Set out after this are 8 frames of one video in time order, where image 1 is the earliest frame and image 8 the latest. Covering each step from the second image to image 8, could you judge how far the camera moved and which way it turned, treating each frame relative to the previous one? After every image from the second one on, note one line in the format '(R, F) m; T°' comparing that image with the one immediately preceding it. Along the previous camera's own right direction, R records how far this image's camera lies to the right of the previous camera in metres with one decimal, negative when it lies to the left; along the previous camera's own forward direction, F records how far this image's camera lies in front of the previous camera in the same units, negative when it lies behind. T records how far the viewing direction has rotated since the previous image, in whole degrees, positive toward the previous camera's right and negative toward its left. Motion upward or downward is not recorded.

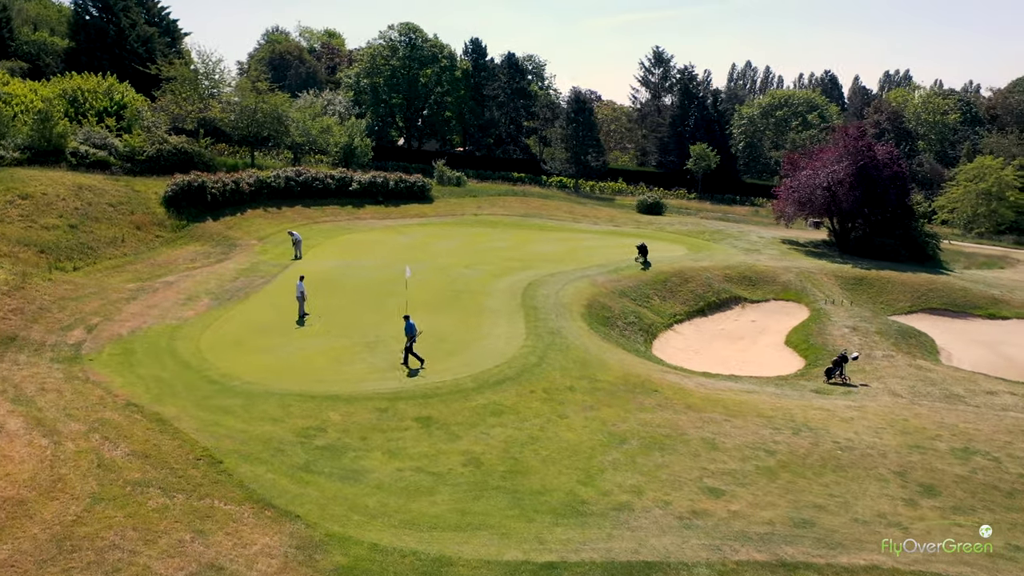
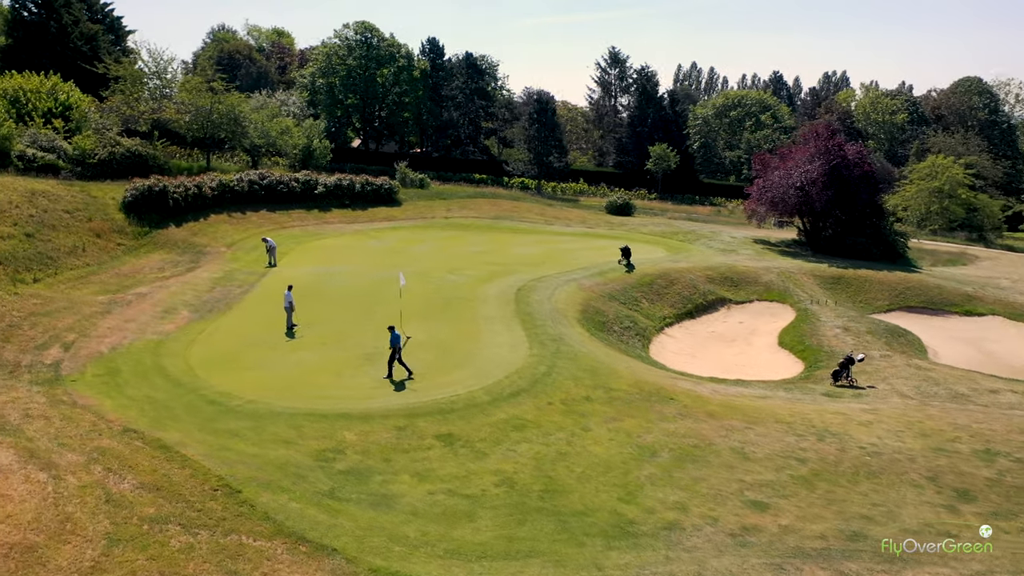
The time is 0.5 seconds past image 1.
(-1.7, +0.9) m; +4°
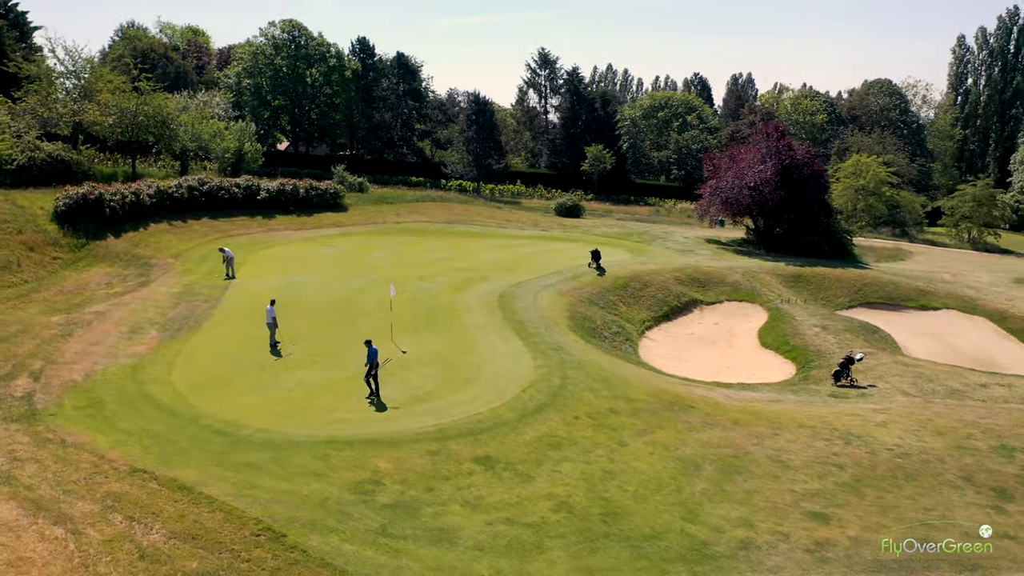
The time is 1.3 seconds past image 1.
(-2.5, +1.1) m; +6°
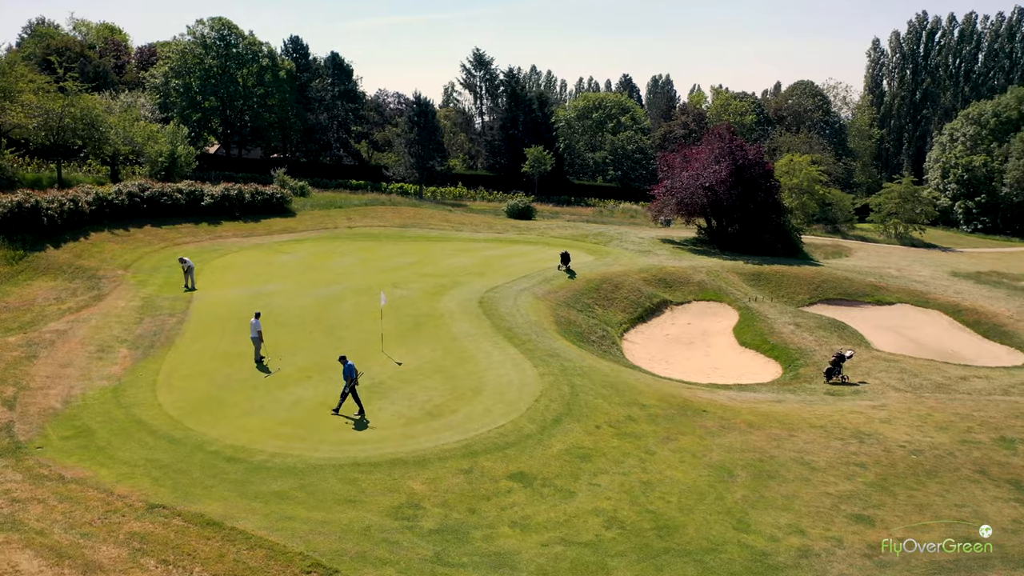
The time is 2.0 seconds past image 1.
(-2.1, +0.8) m; +6°
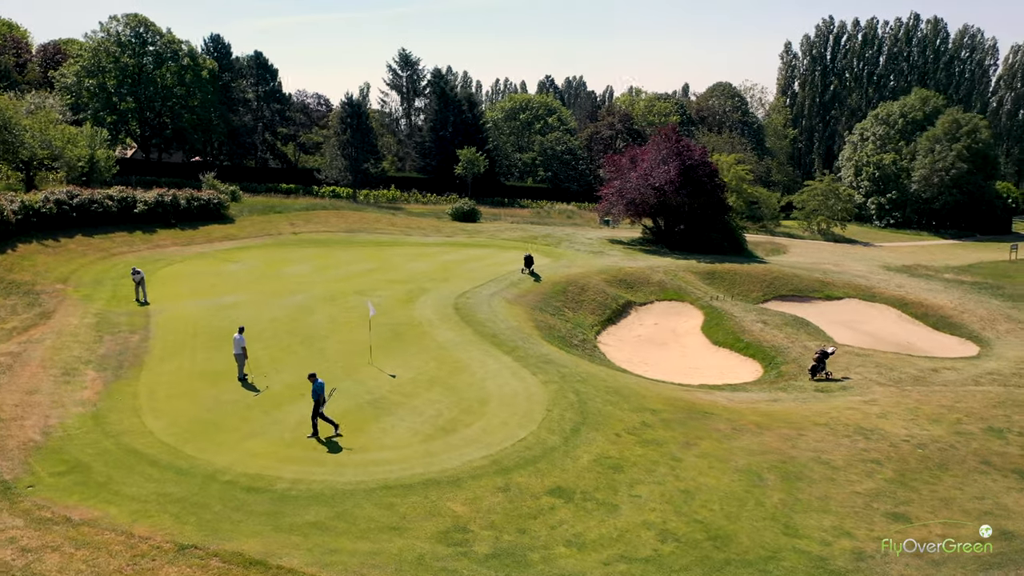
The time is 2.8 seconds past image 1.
(-2.2, +0.8) m; +6°
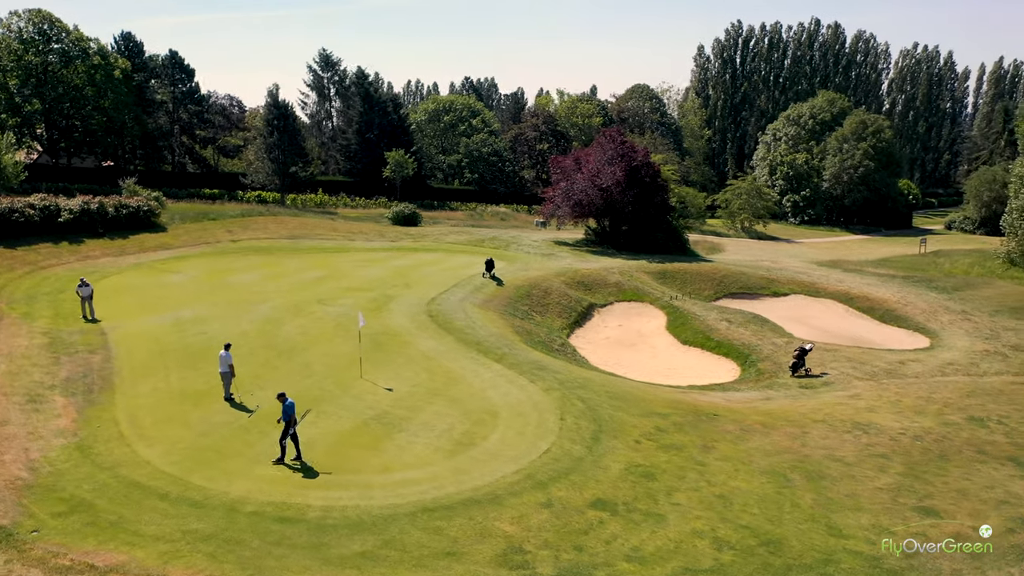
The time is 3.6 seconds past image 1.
(-2.3, +0.7) m; +6°
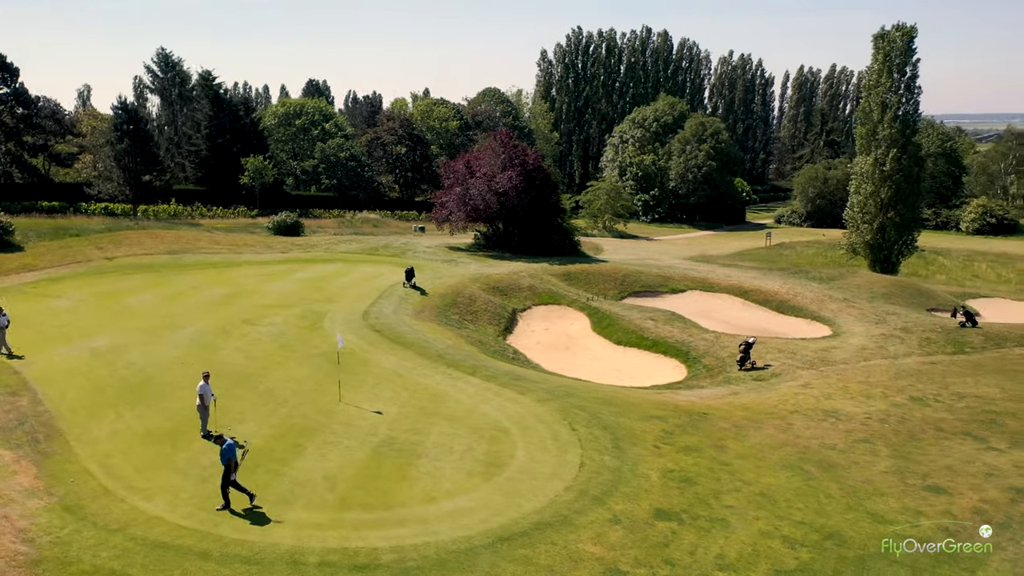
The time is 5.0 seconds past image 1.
(-3.8, +1.0) m; +12°
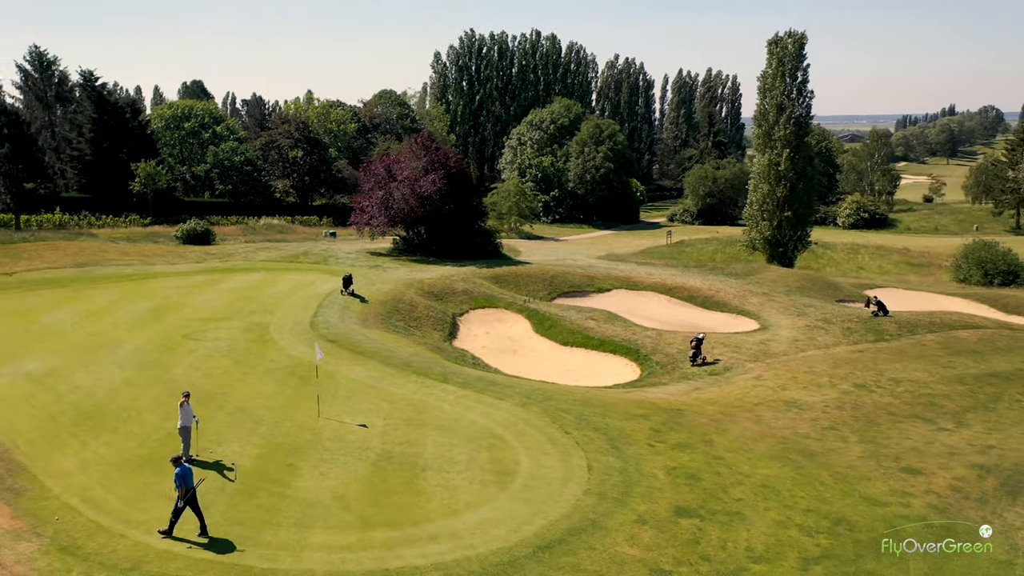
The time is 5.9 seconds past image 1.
(-2.3, +0.3) m; +8°
